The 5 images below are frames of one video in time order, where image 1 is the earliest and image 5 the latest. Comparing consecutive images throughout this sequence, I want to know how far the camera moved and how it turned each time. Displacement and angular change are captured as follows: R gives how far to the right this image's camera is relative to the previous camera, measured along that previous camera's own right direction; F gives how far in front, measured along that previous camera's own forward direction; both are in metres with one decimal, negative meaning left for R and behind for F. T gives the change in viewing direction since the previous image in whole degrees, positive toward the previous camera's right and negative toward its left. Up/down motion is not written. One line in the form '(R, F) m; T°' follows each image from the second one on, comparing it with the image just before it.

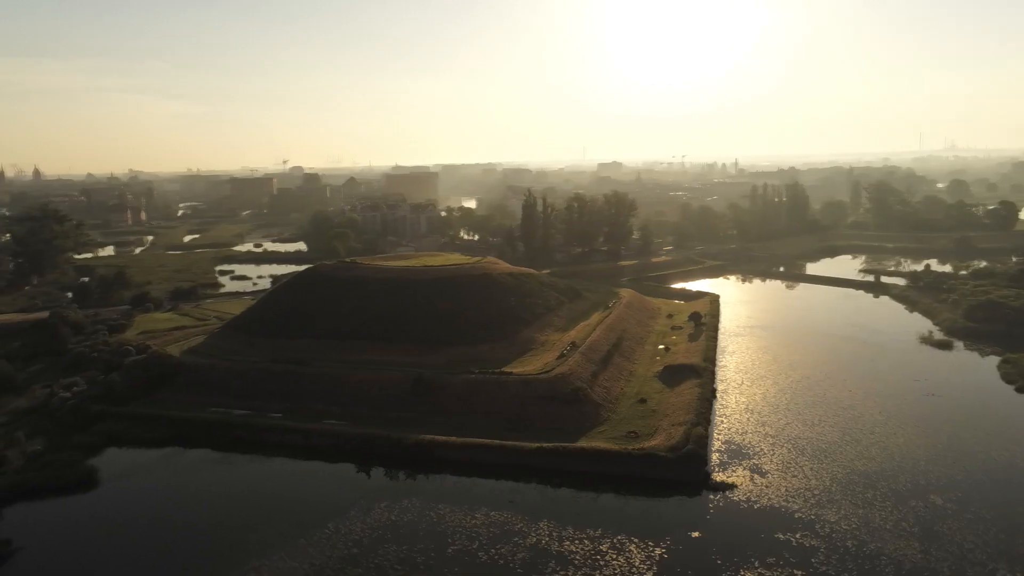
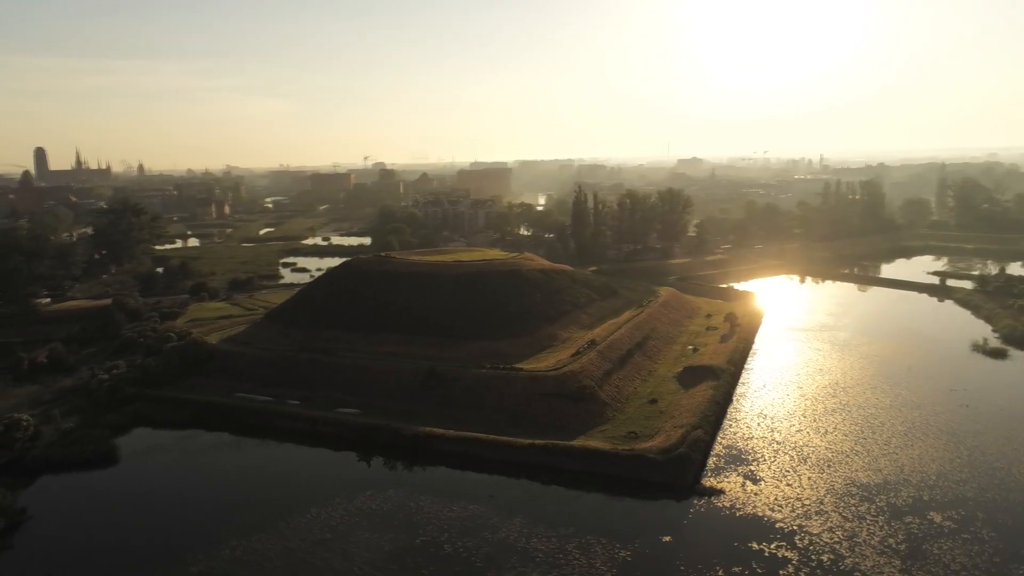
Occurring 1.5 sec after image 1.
(+1.9, +0.1) m; -6°
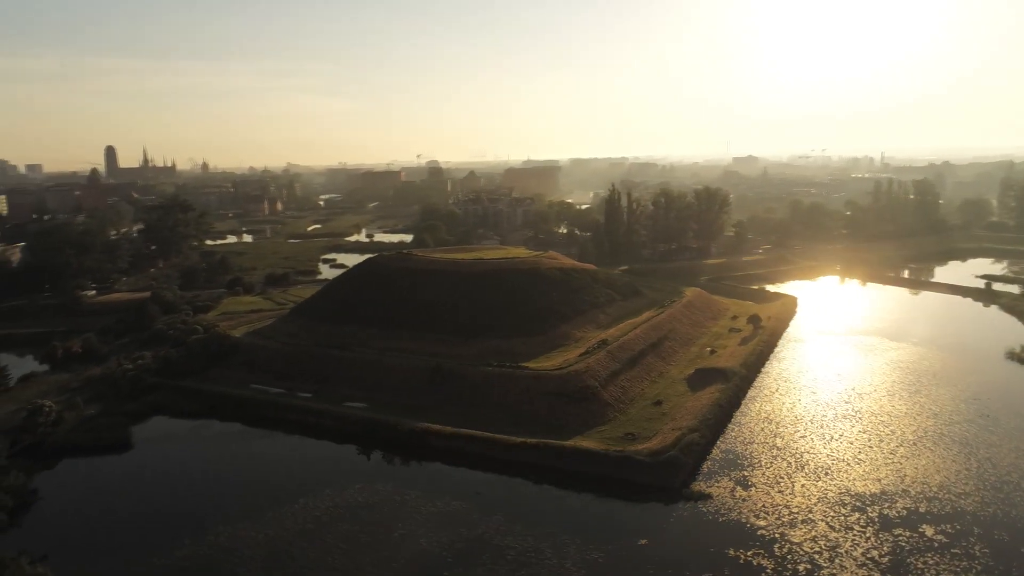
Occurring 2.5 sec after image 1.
(+1.3, 0.0) m; -4°
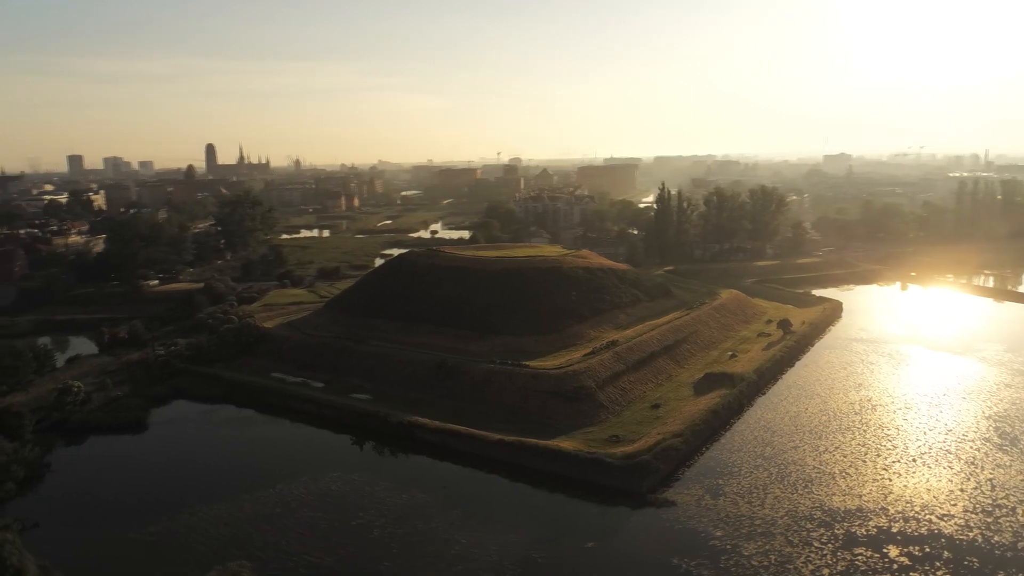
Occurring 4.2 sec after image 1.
(+2.3, 0.0) m; -6°
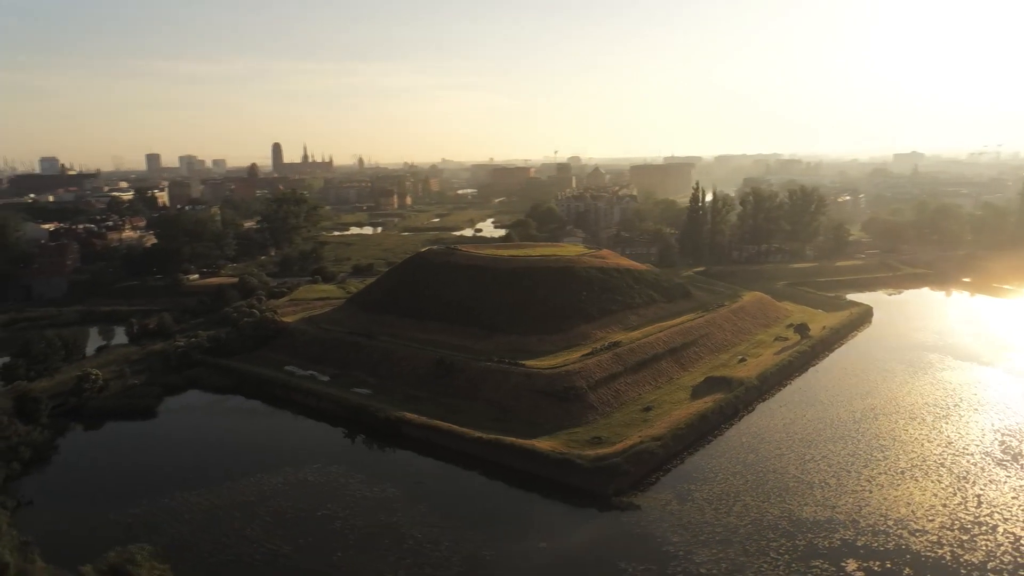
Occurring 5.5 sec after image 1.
(+1.8, 0.0) m; -4°
